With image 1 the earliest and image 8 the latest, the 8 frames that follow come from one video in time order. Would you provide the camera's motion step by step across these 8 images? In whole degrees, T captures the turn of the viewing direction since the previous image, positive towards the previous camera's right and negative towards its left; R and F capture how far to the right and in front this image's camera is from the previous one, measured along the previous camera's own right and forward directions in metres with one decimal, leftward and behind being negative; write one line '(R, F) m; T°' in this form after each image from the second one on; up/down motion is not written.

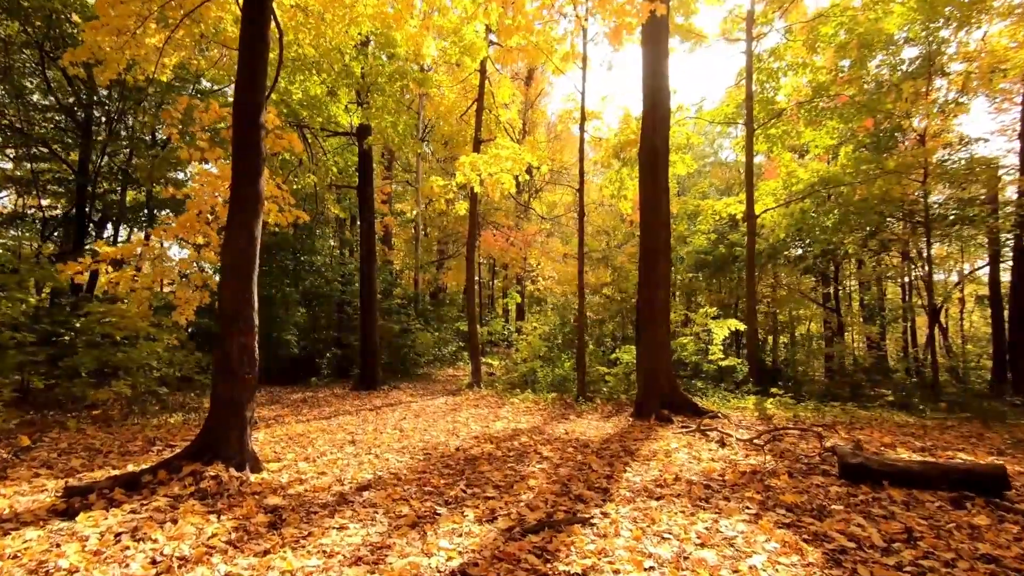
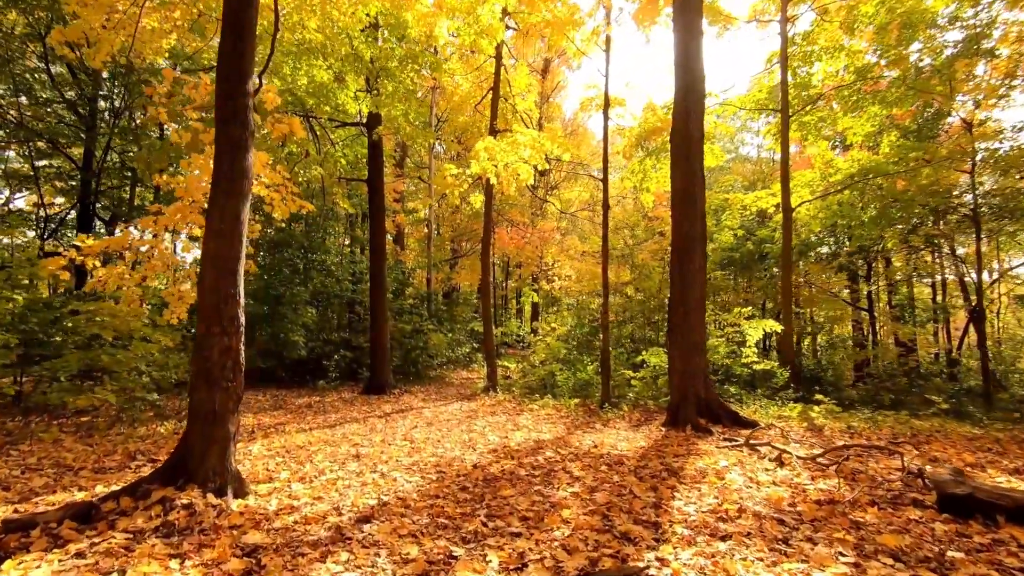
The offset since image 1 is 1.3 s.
(-0.1, +0.7) m; -2°
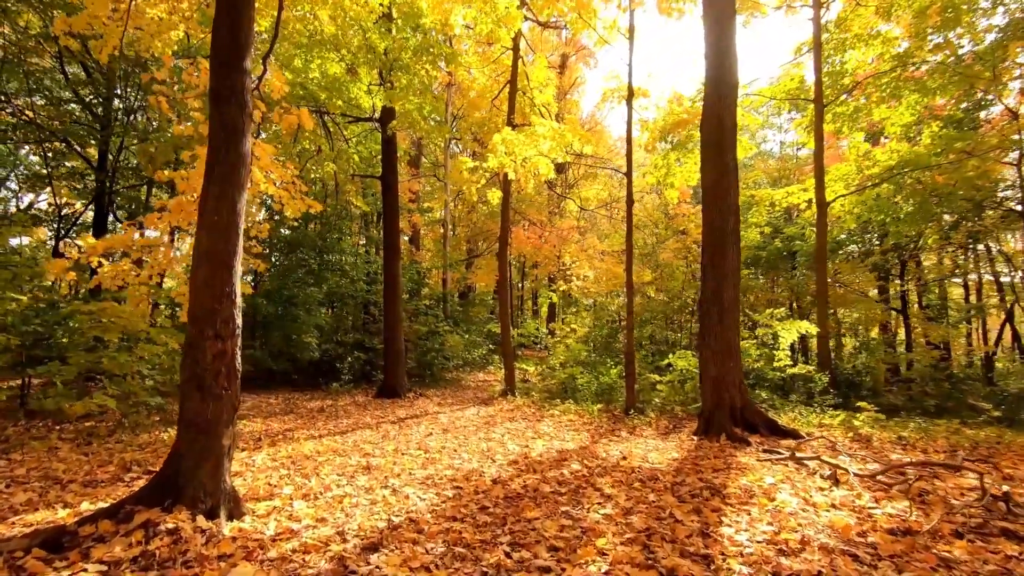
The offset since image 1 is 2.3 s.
(-0.1, +0.4) m; -2°
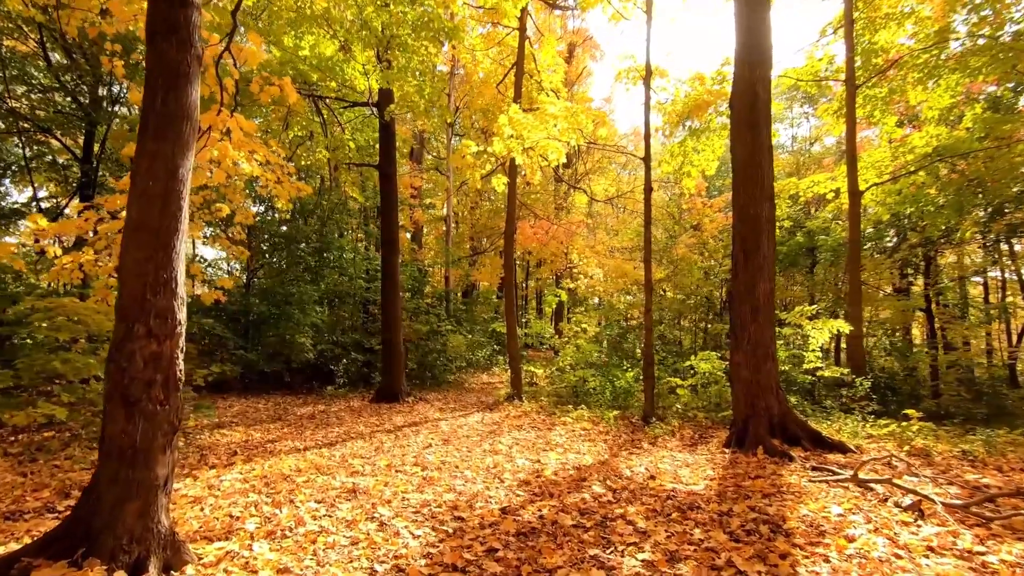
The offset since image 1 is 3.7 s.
(-0.1, +0.7) m; 0°
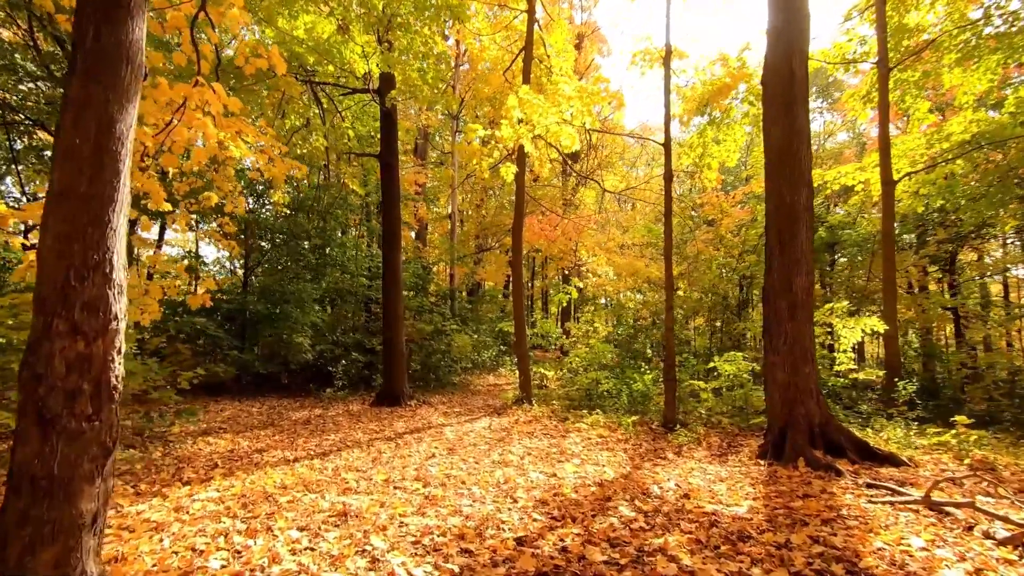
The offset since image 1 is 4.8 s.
(-0.1, +0.6) m; -1°
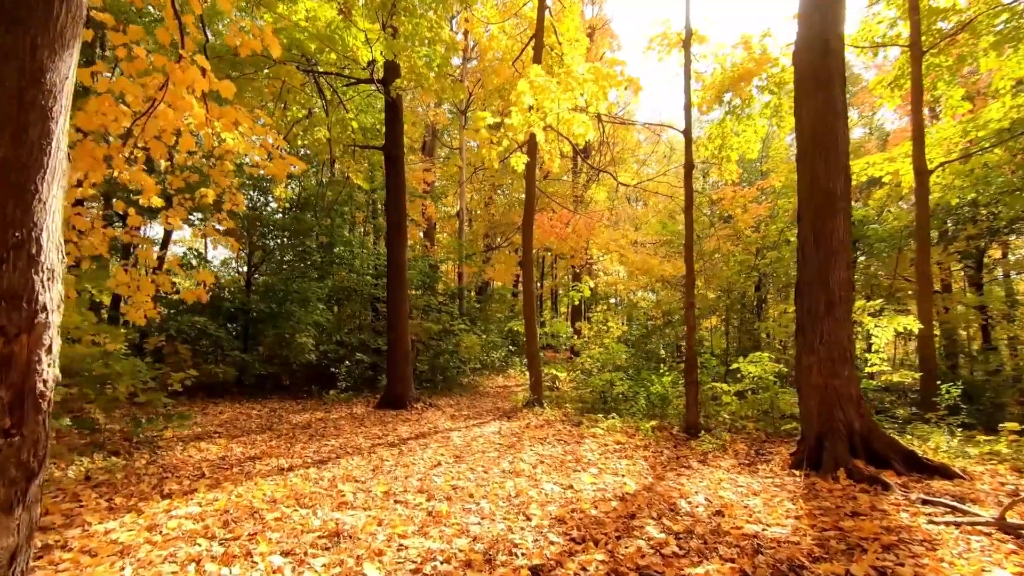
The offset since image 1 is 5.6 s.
(0.0, +0.4) m; -1°
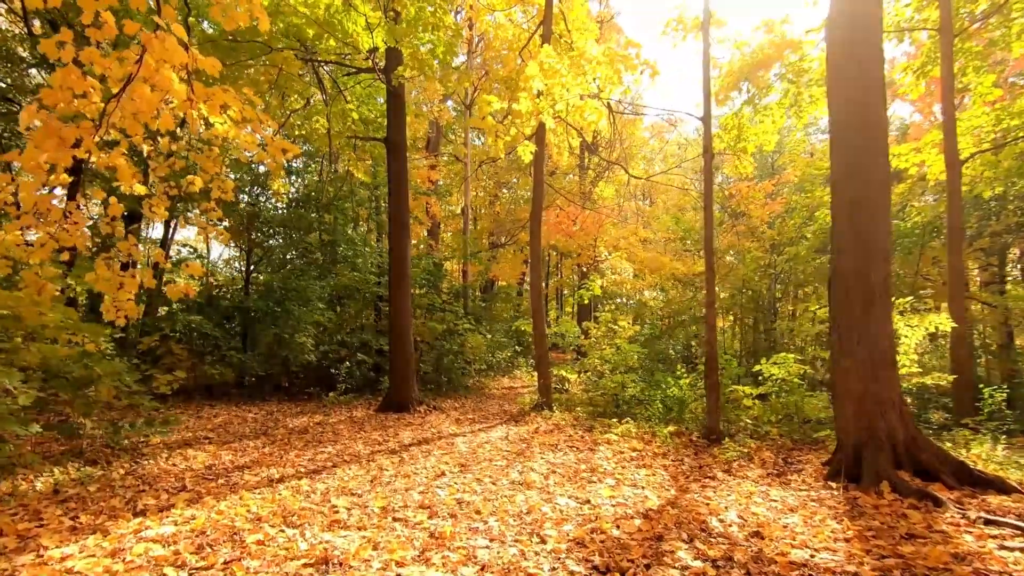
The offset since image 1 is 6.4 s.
(-0.1, +0.4) m; -1°
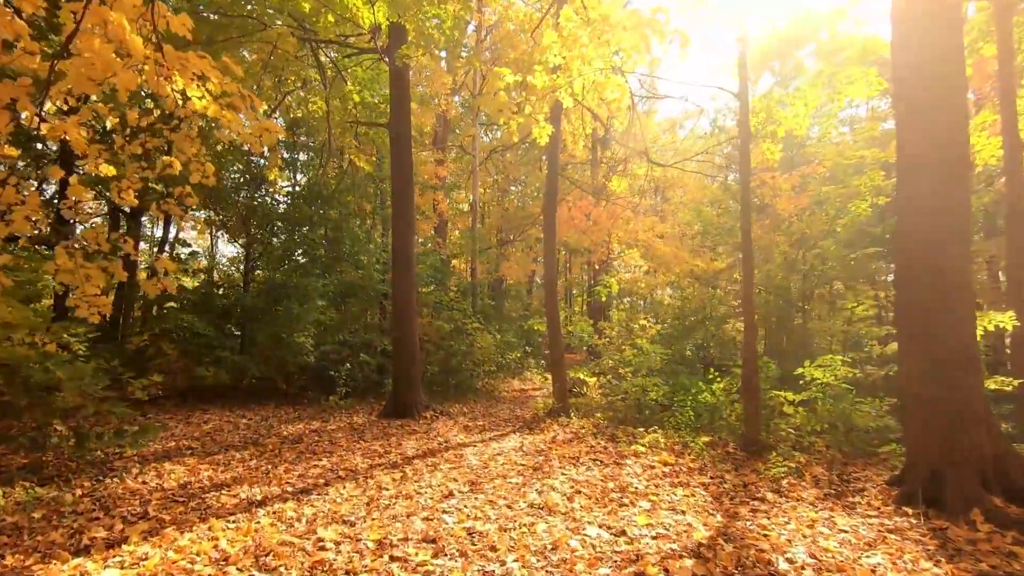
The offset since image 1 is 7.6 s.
(-0.1, +0.6) m; -1°
